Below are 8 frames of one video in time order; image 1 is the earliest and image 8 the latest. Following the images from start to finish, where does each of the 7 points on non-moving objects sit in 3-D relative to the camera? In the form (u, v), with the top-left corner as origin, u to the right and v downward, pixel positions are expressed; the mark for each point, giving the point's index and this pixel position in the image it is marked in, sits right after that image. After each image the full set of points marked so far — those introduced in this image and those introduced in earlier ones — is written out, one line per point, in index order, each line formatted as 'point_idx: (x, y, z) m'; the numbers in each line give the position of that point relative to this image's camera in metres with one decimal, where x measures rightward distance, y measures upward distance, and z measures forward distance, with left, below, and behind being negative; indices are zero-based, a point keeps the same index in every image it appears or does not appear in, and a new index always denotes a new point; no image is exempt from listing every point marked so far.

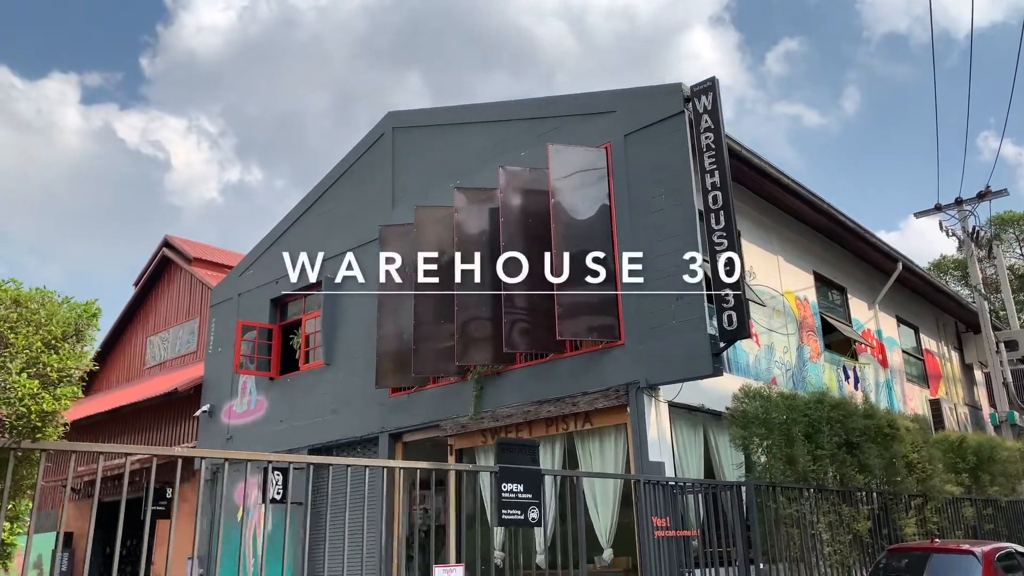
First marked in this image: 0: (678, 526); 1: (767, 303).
0: (+1.7, -2.5, +8.4) m
1: (+4.3, -0.2, +13.5) m
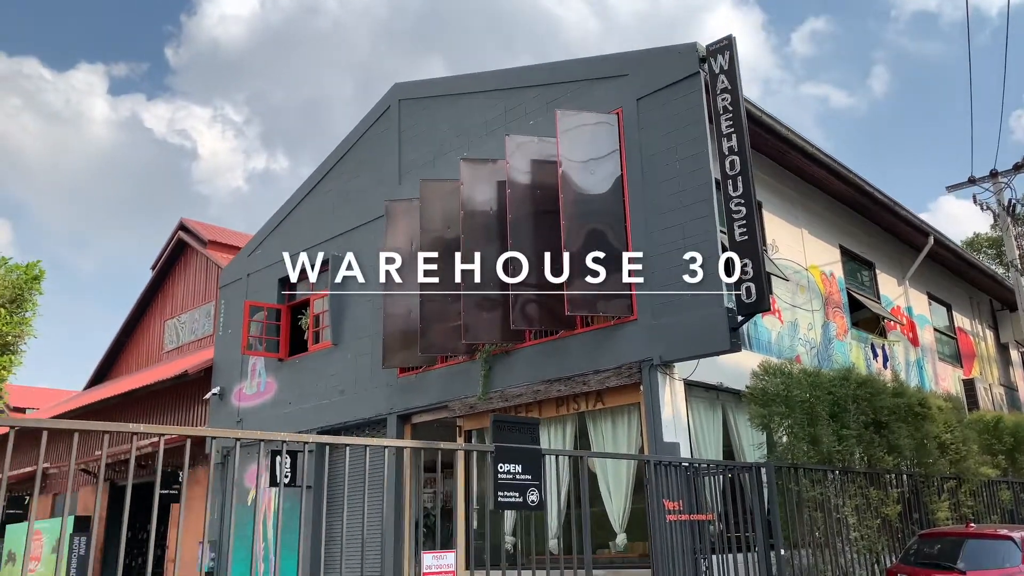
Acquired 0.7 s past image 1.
0: (+1.8, -2.2, +7.9) m
1: (+4.4, +0.2, +12.9) m
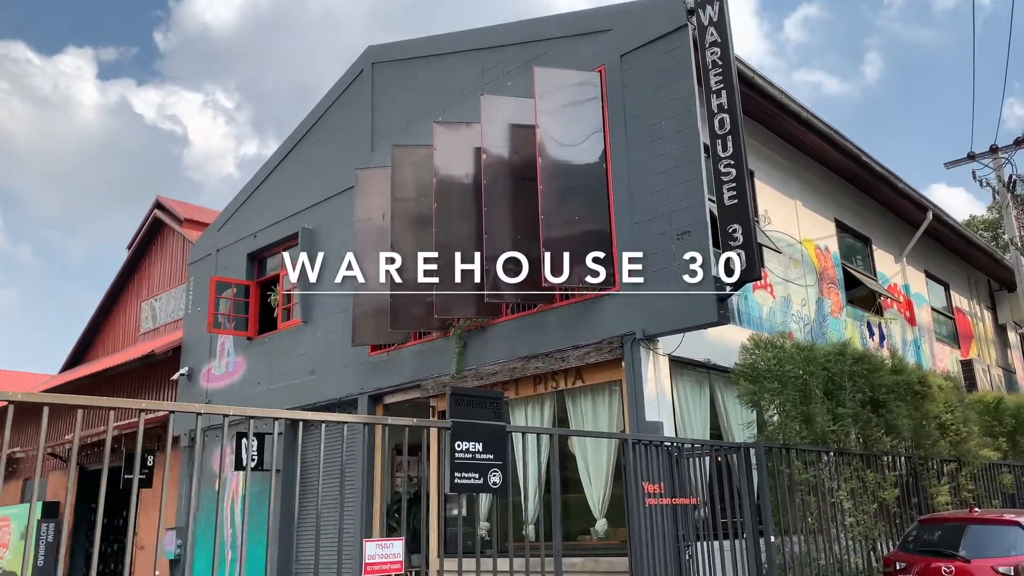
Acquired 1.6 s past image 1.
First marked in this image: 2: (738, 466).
0: (+1.5, -1.8, +7.3) m
1: (+4.1, +0.6, +12.2) m
2: (+2.2, -1.7, +7.8) m
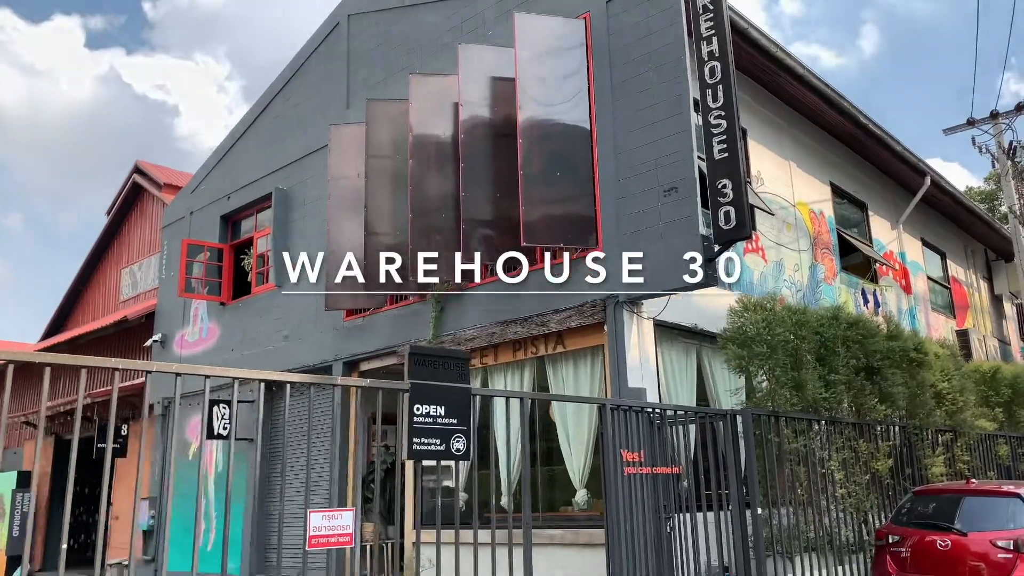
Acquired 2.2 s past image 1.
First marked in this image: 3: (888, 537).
0: (+1.2, -1.5, +6.9) m
1: (+3.8, +1.1, +11.8) m
2: (+1.9, -1.3, +7.4) m
3: (+3.6, -2.4, +7.7) m
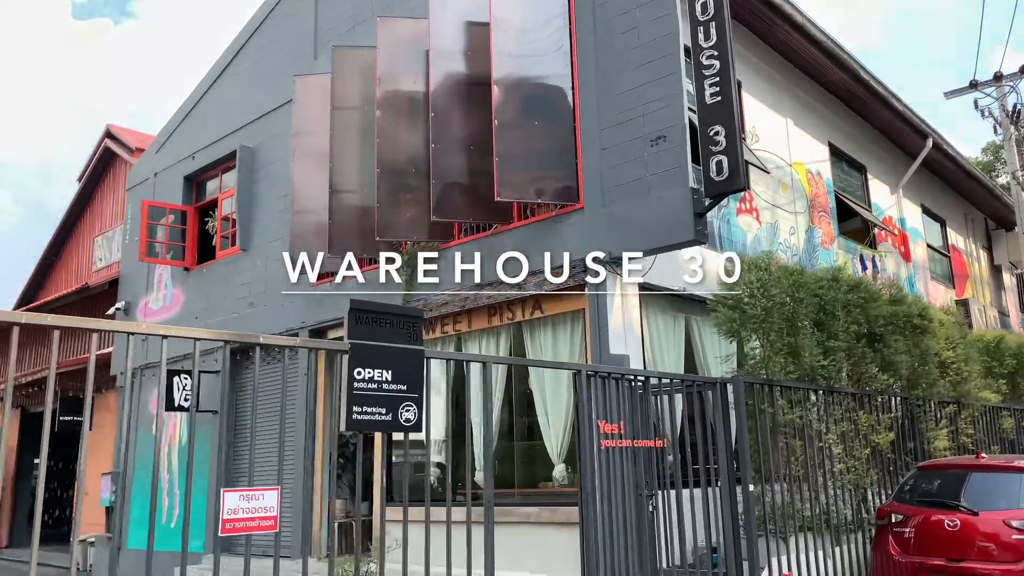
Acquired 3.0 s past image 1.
0: (+1.0, -1.1, +6.2) m
1: (+3.5, +1.6, +11.0) m
2: (+1.7, -1.0, +6.7) m
3: (+3.3, -2.0, +7.1) m
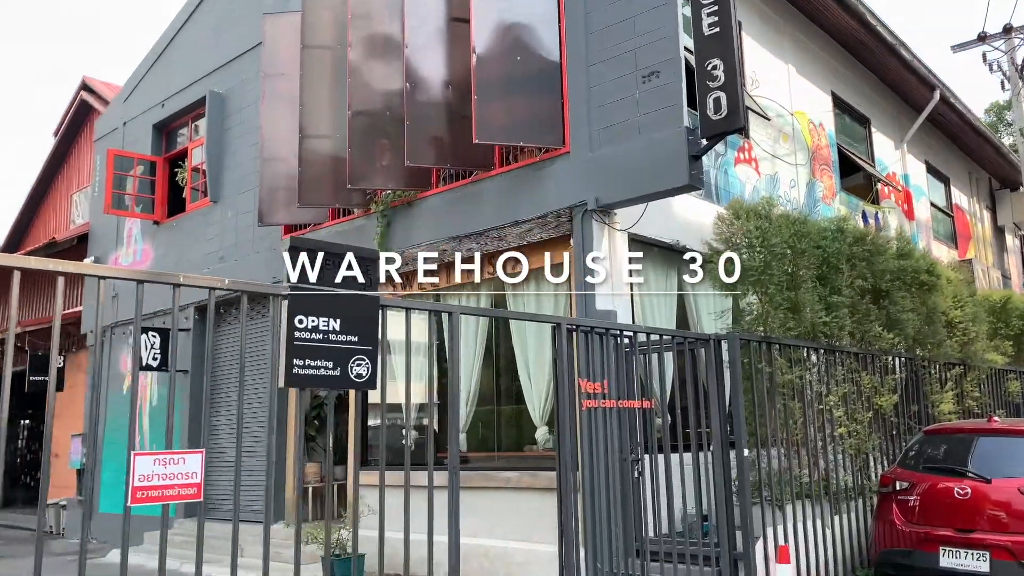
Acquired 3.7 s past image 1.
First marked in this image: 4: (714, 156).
0: (+0.8, -0.7, +5.7) m
1: (+3.3, +2.2, +10.4) m
2: (+1.5, -0.6, +6.2) m
3: (+3.1, -1.6, +6.6) m
4: (+2.2, +1.4, +8.9) m
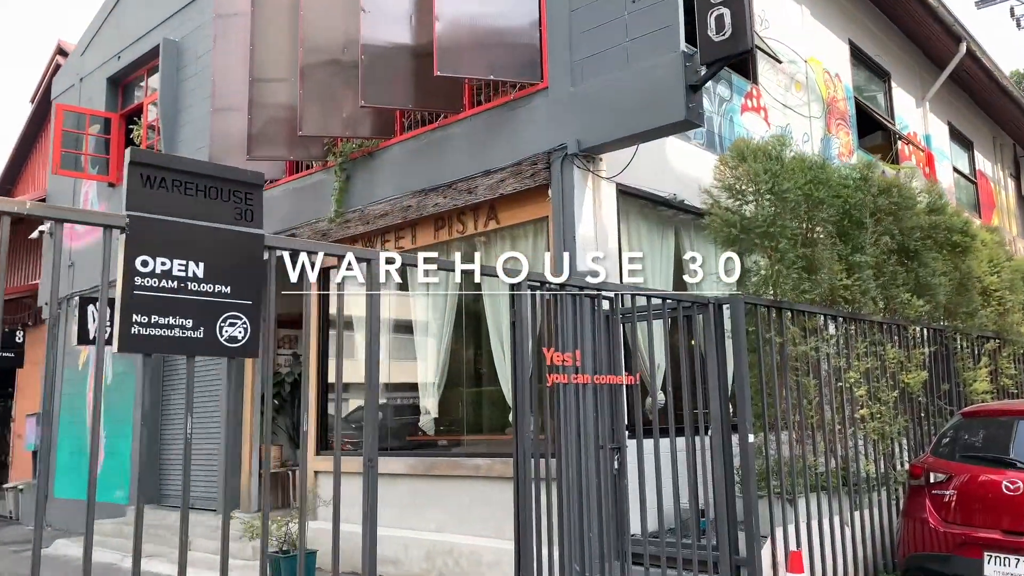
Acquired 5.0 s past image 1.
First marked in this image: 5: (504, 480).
0: (+0.5, -0.5, +4.7) m
1: (+3.1, +2.6, +9.3) m
2: (+1.2, -0.3, +5.2) m
3: (+2.9, -1.3, +5.6) m
4: (+2.0, +1.8, +7.8) m
5: (-0.1, -1.6, +6.7) m
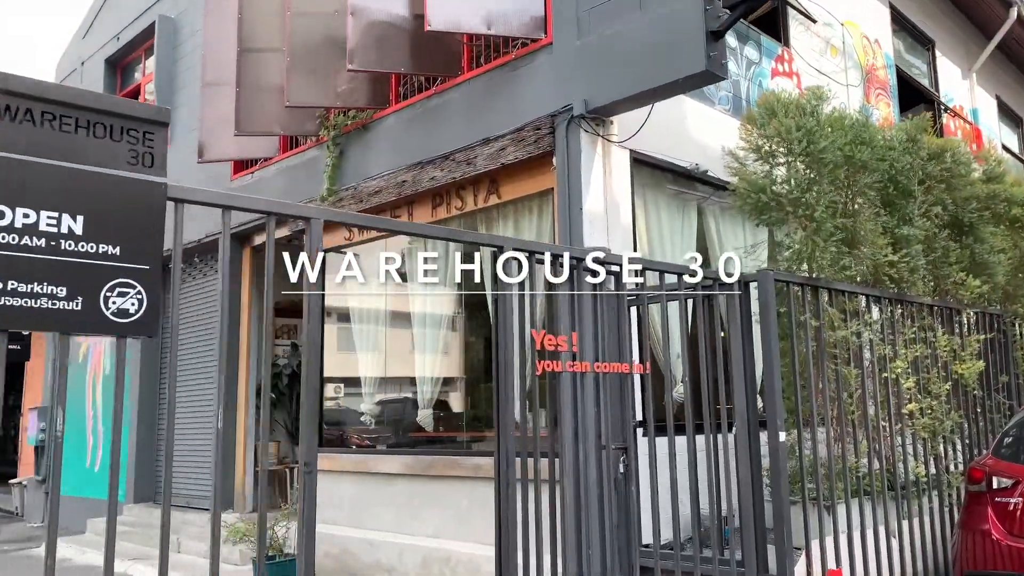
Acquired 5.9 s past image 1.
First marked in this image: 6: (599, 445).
0: (+0.5, -0.3, +4.0) m
1: (+3.2, +2.7, +8.5) m
2: (+1.2, -0.1, +4.5) m
3: (+2.9, -1.1, +4.9) m
4: (+2.0, +2.0, +7.0) m
5: (0.0, -1.4, +6.1) m
6: (+0.4, -0.8, +3.9) m
